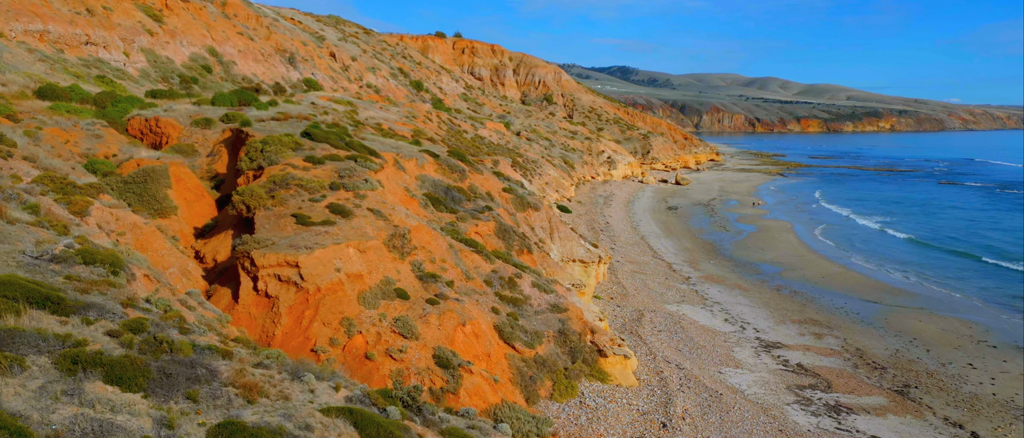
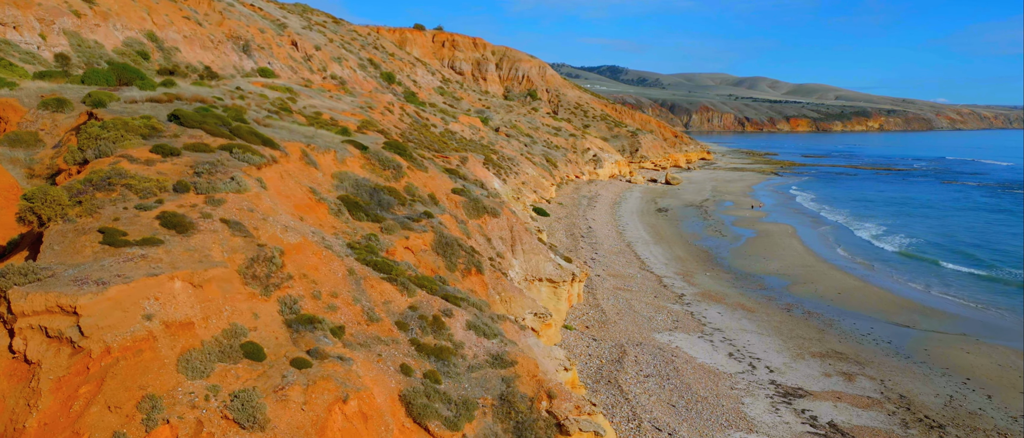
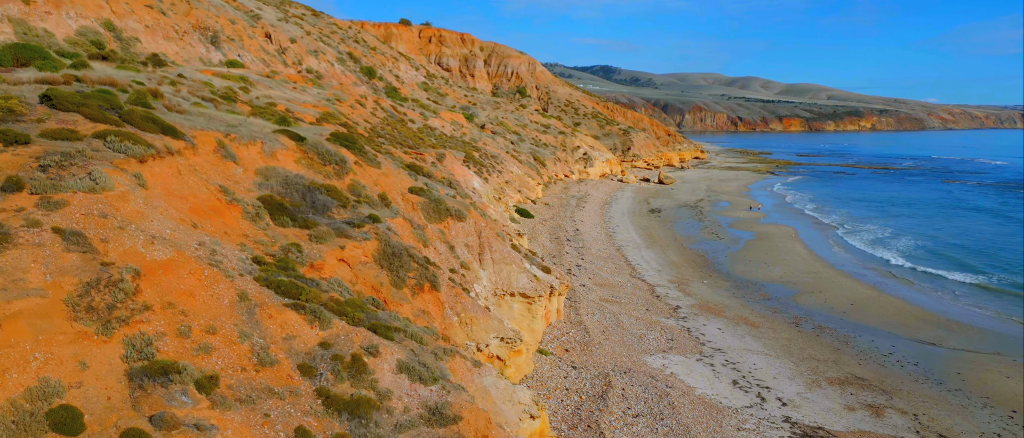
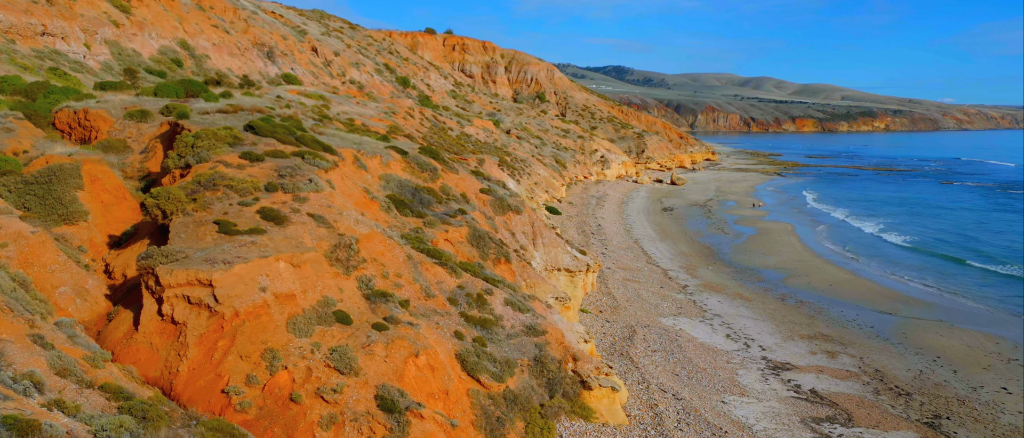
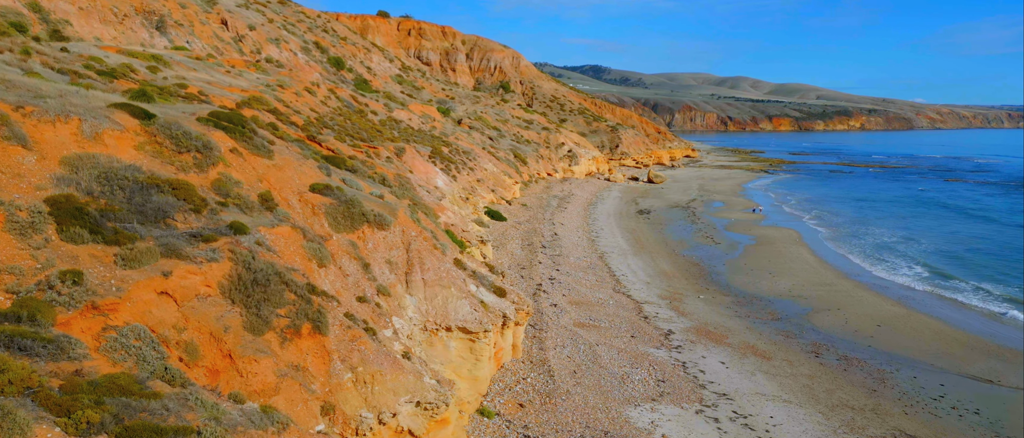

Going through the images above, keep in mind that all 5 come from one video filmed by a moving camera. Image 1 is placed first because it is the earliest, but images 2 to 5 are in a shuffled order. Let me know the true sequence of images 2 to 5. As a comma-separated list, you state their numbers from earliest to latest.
4, 2, 3, 5
